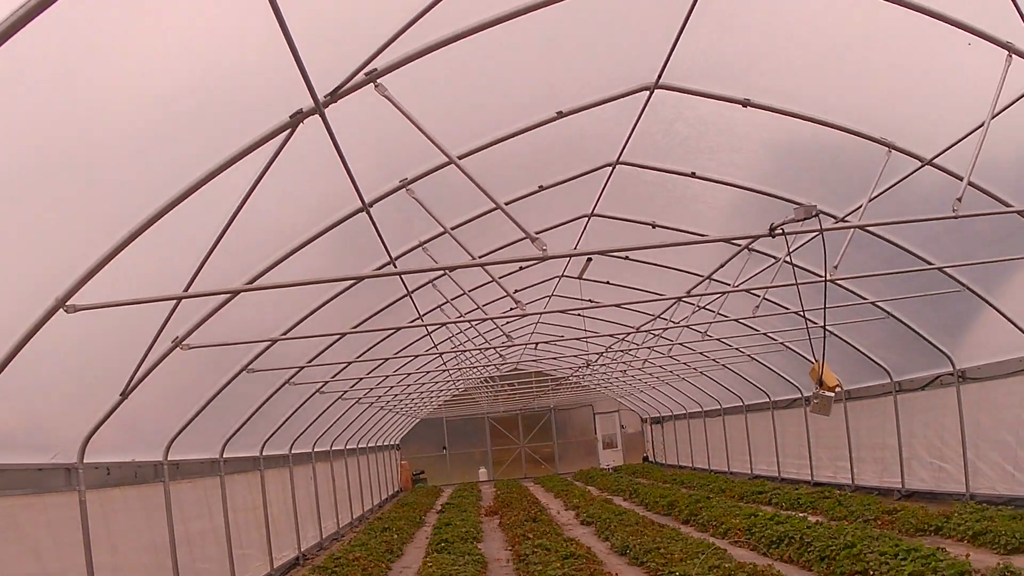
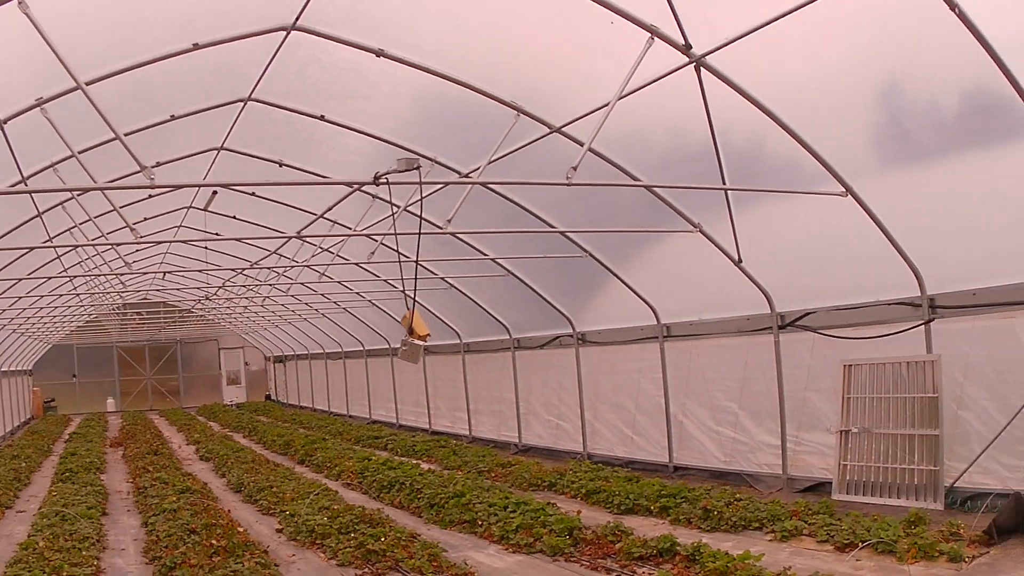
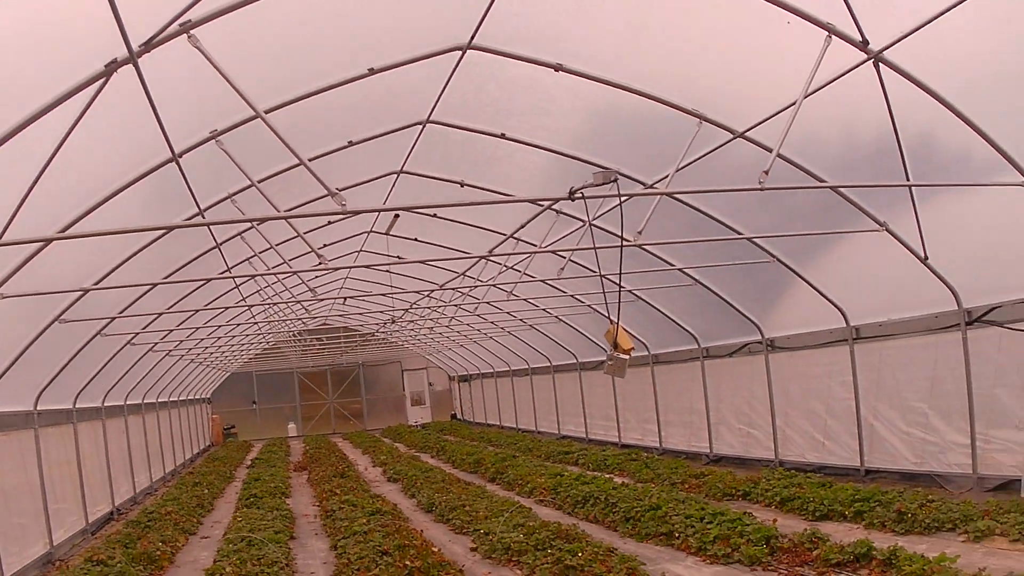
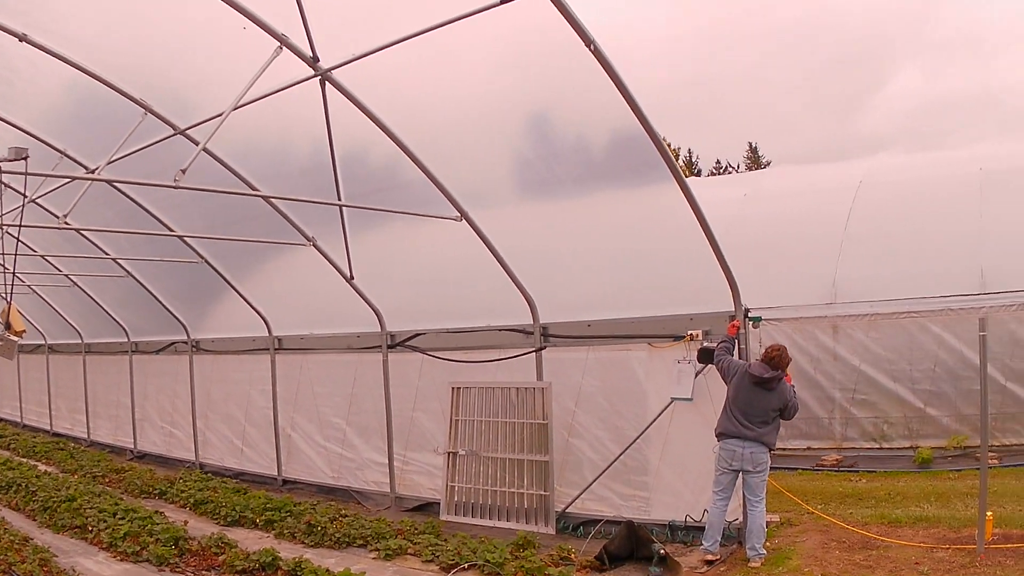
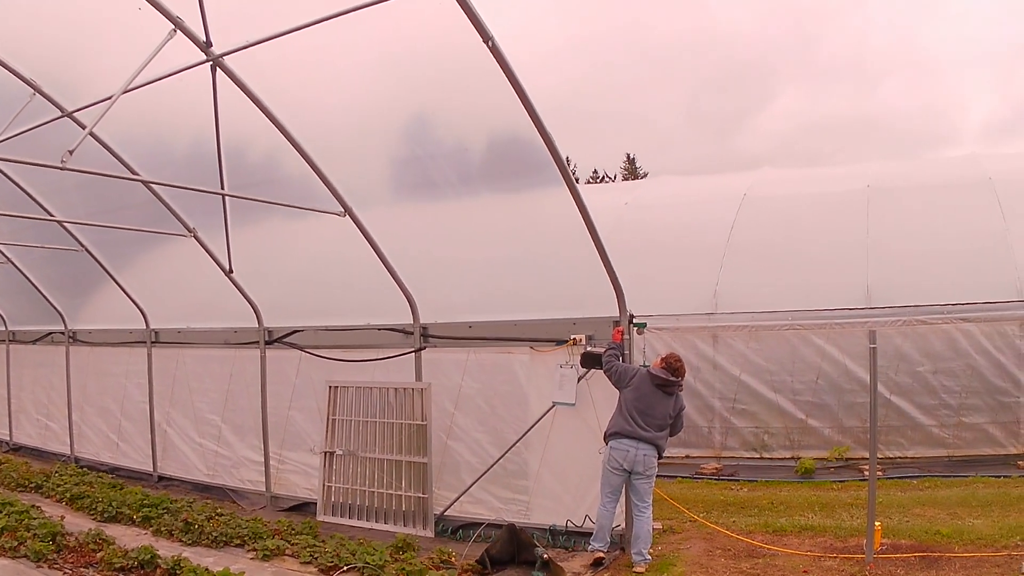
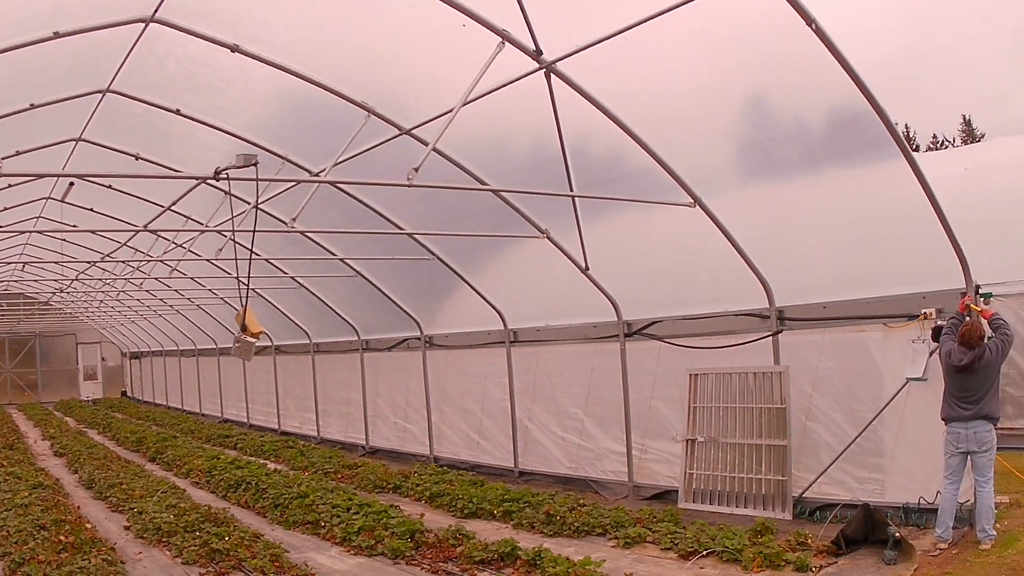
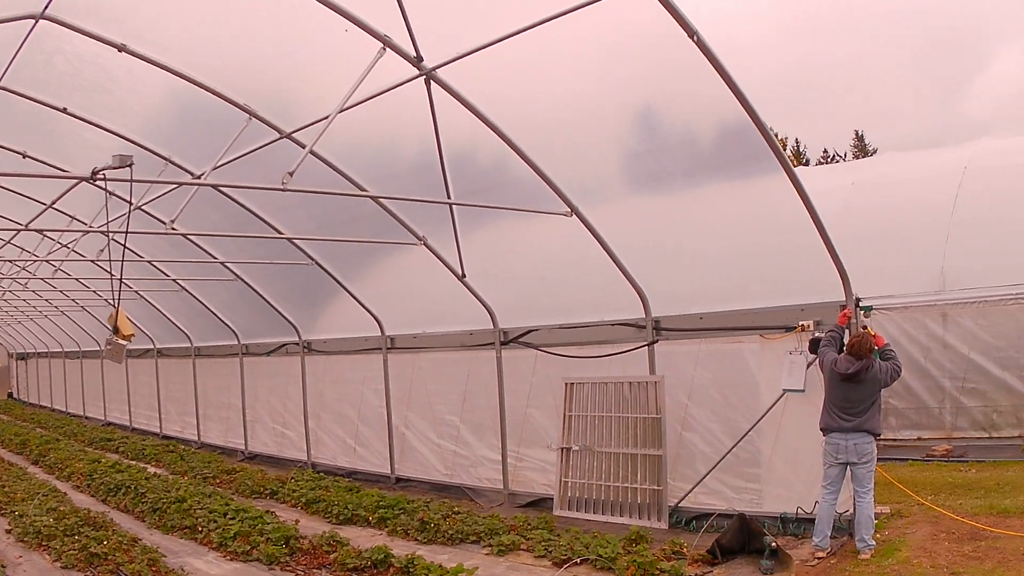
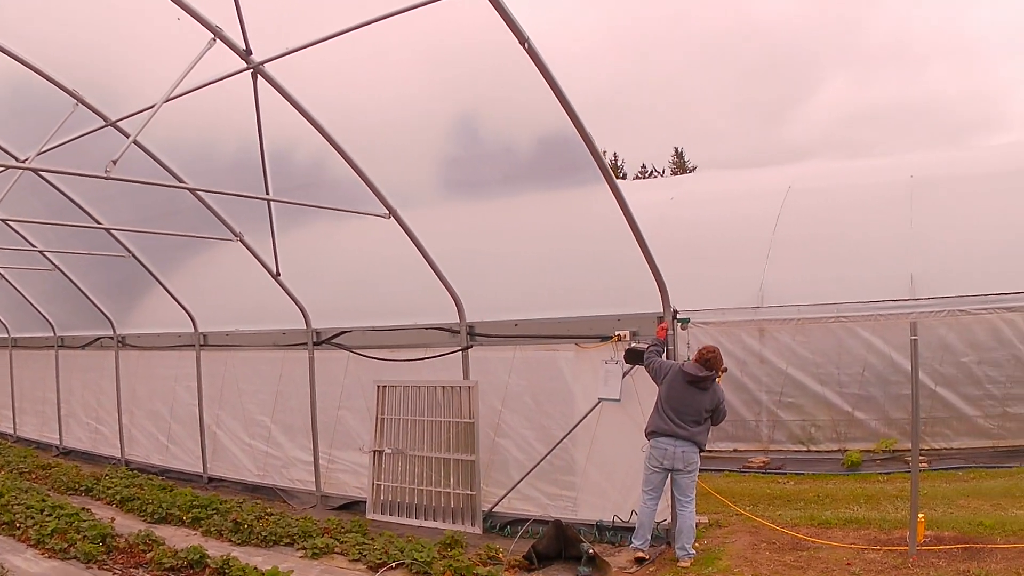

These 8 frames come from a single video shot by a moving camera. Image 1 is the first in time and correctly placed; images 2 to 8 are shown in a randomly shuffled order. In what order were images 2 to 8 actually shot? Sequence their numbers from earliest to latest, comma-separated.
3, 2, 6, 7, 4, 8, 5
